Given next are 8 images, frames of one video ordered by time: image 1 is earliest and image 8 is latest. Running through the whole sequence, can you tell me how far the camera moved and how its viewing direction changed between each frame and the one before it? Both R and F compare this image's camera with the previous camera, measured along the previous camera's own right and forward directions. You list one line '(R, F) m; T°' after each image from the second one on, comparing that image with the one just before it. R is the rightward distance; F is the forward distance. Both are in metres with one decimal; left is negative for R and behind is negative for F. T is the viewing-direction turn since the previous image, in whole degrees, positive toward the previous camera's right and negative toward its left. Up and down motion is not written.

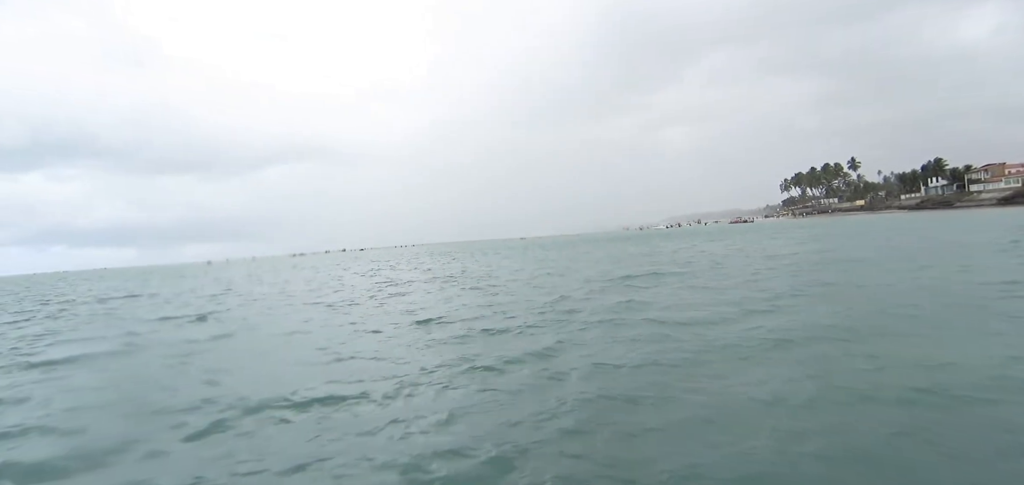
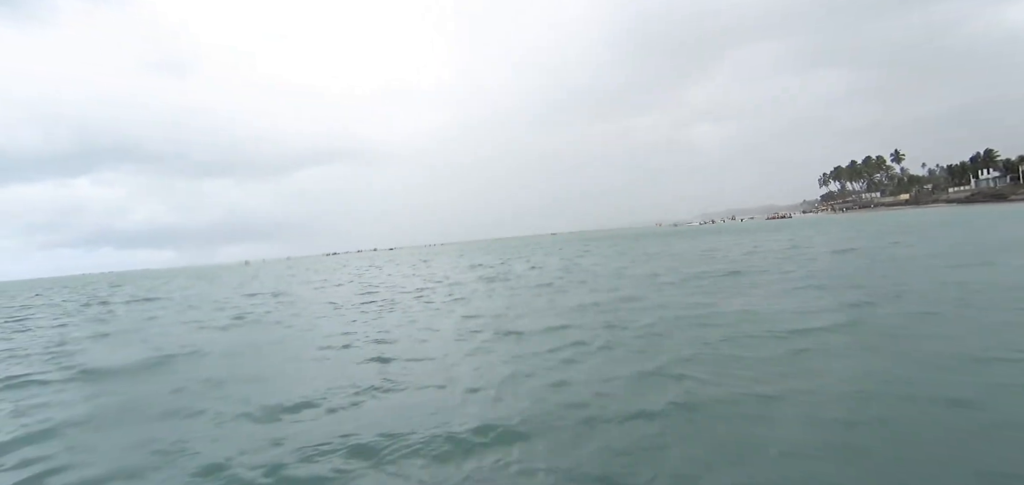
(-0.4, +0.6) m; -3°
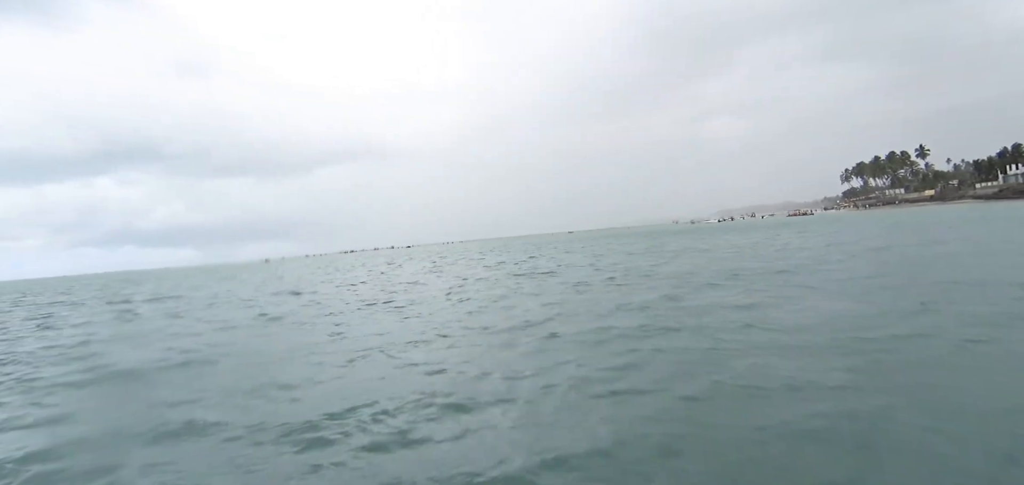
(-0.2, +0.3) m; -2°
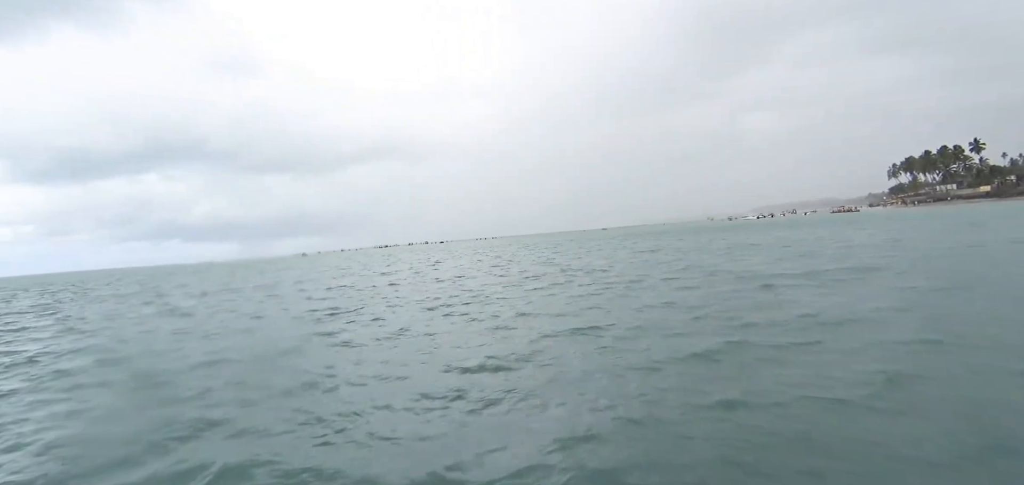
(-0.4, +0.6) m; -3°
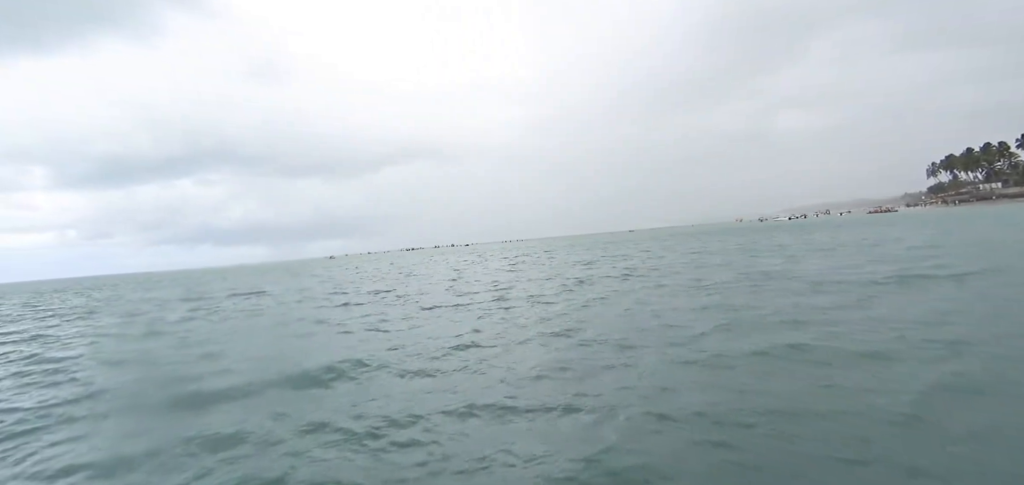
(-0.2, +0.4) m; -3°
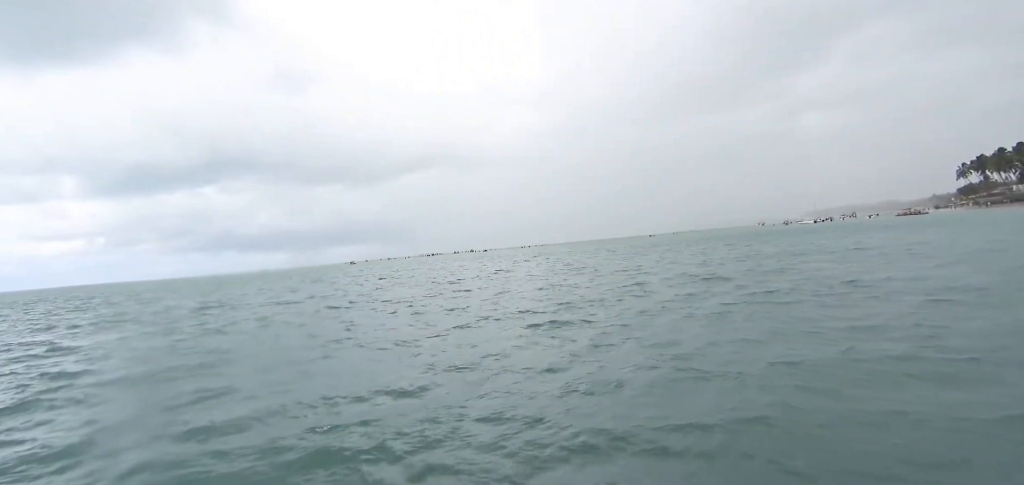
(-0.5, +0.7) m; -2°
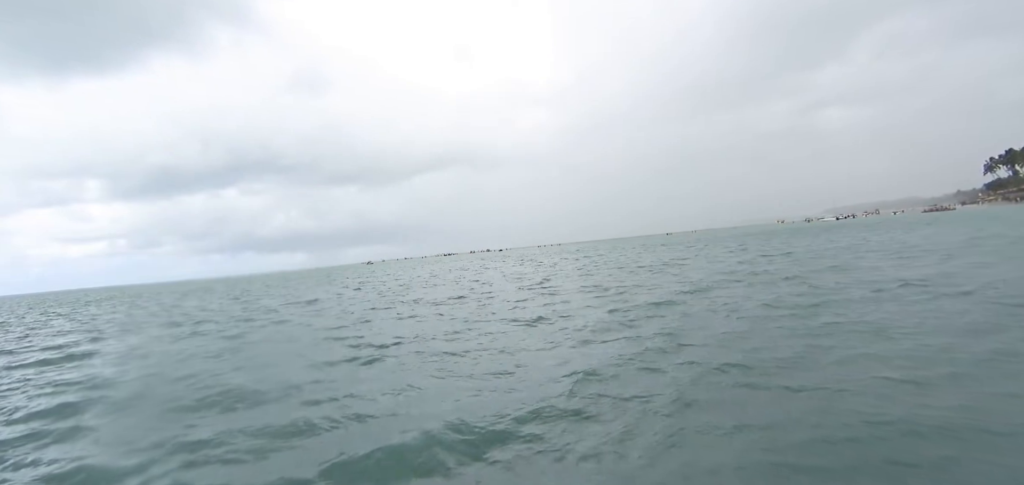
(-0.2, +0.3) m; -2°
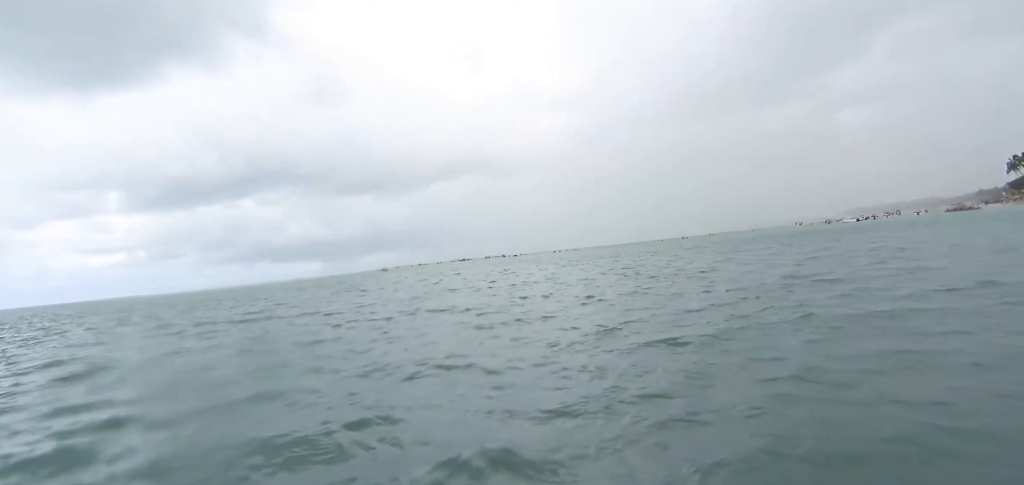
(-0.5, +0.7) m; -1°
